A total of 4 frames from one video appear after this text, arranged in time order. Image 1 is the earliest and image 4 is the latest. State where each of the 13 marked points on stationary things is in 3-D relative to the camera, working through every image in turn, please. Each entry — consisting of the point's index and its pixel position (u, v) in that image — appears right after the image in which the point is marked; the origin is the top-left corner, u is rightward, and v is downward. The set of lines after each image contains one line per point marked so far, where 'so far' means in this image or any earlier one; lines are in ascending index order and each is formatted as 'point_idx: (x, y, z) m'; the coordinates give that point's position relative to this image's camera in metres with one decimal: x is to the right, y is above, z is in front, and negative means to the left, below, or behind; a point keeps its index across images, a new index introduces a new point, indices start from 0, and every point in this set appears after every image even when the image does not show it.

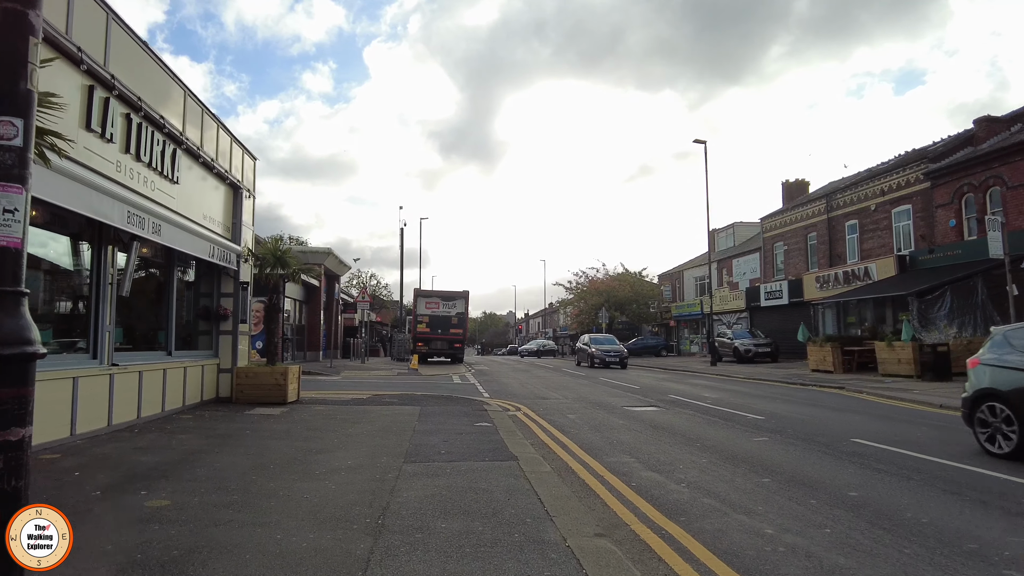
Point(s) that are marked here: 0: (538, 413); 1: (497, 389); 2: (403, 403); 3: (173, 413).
0: (+0.5, -2.2, +11.9) m
1: (-0.3, -2.5, +16.9) m
2: (-2.0, -2.2, +12.9) m
3: (-4.9, -1.8, +9.8) m
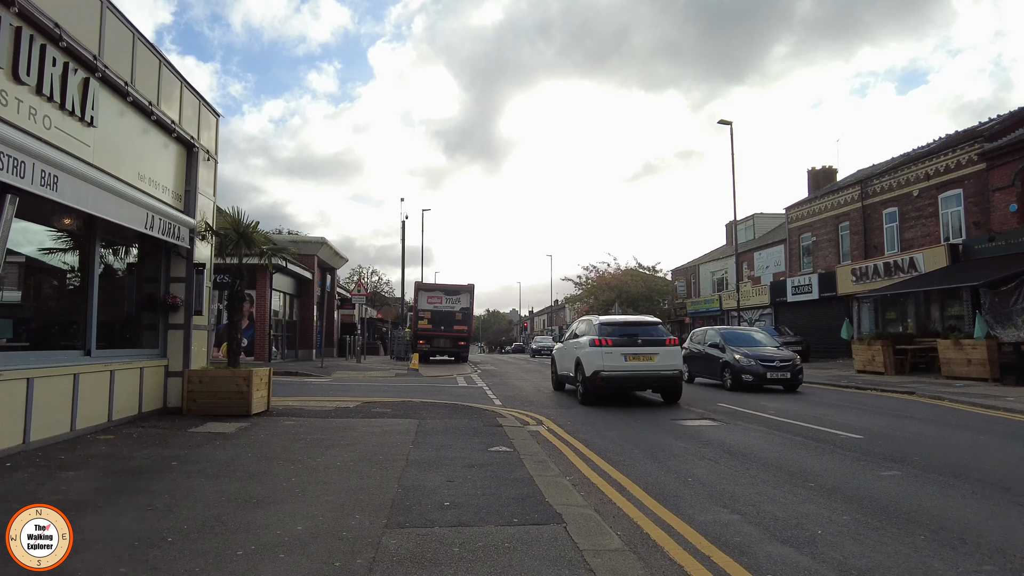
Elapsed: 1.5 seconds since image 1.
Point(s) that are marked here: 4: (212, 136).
0: (+0.8, -1.9, +9.5) m
1: (0.0, -2.2, +14.5) m
2: (-1.7, -1.9, +10.5) m
3: (-4.6, -1.6, +7.4) m
4: (-4.8, +2.4, +11.0) m
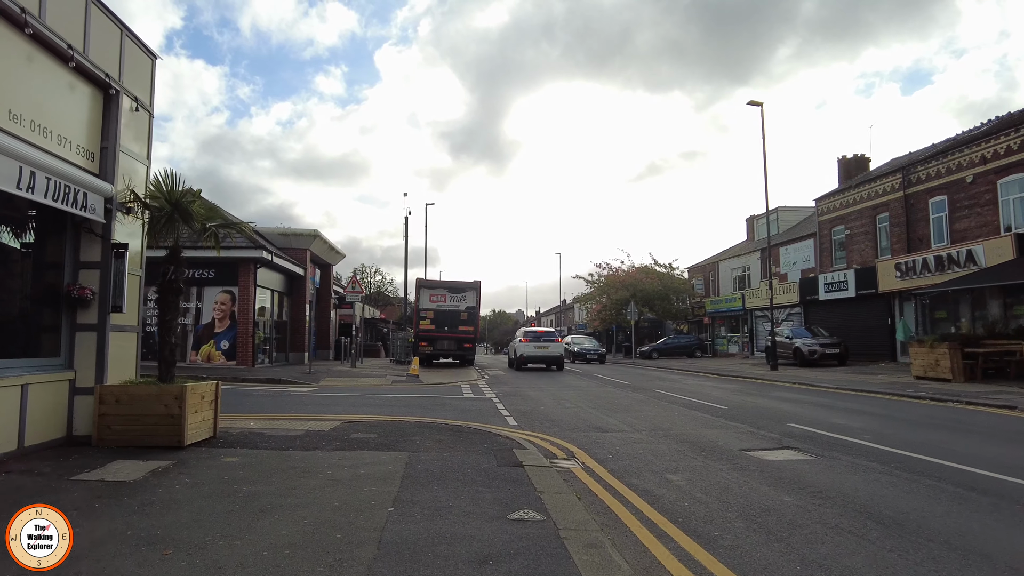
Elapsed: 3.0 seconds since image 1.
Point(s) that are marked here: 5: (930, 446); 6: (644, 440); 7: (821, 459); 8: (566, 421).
0: (+1.0, -1.8, +7.0) m
1: (+0.3, -2.1, +12.0) m
2: (-1.5, -1.8, +8.0) m
3: (-4.4, -1.5, +5.0) m
4: (-4.6, +2.6, +8.6) m
5: (+4.8, -1.8, +7.9) m
6: (+1.7, -1.9, +8.5) m
7: (+3.3, -1.8, +7.2) m
8: (+0.8, -2.0, +10.4) m
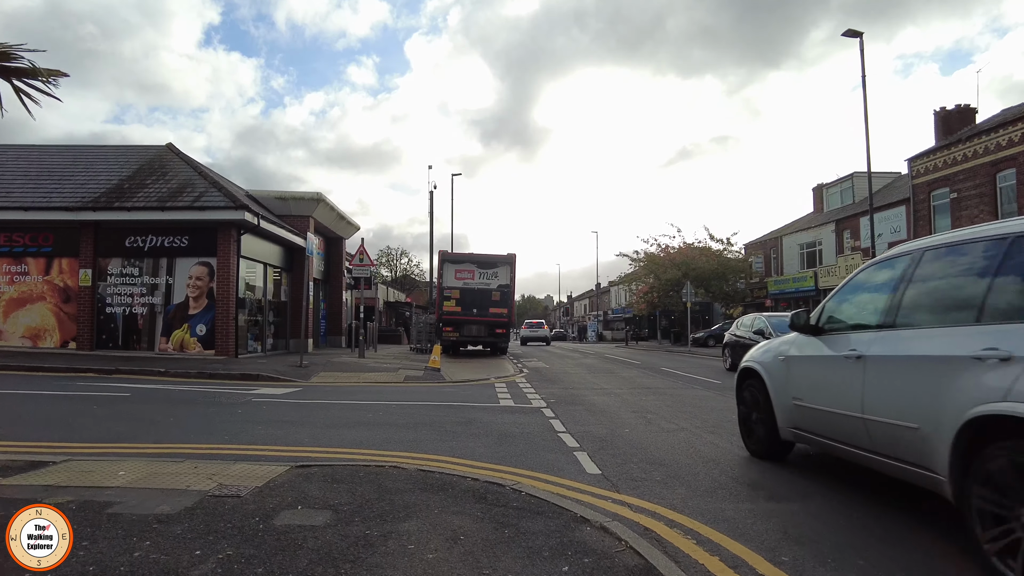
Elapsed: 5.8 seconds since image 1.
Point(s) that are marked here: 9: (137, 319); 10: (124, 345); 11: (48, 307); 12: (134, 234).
0: (+1.5, -1.4, +2.4) m
1: (+1.0, -1.6, +7.4) m
2: (-0.9, -1.4, +3.5) m
3: (-3.9, -1.1, +0.6) m
4: (-4.0, +3.0, +4.1) m
5: (+5.4, -1.4, +3.2) m
6: (+2.3, -1.4, +3.9) m
7: (+3.8, -1.3, +2.6) m
8: (+1.5, -1.5, +5.8) m
9: (-9.5, -0.8, +17.5) m
10: (-9.8, -1.4, +17.4) m
11: (-11.8, -0.5, +17.5) m
12: (-9.6, +1.4, +17.5) m
